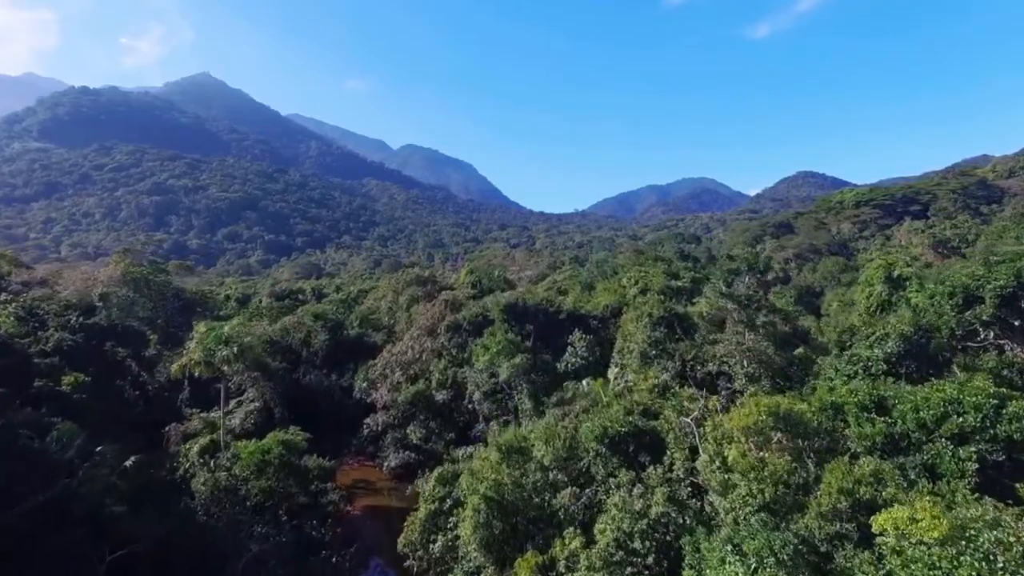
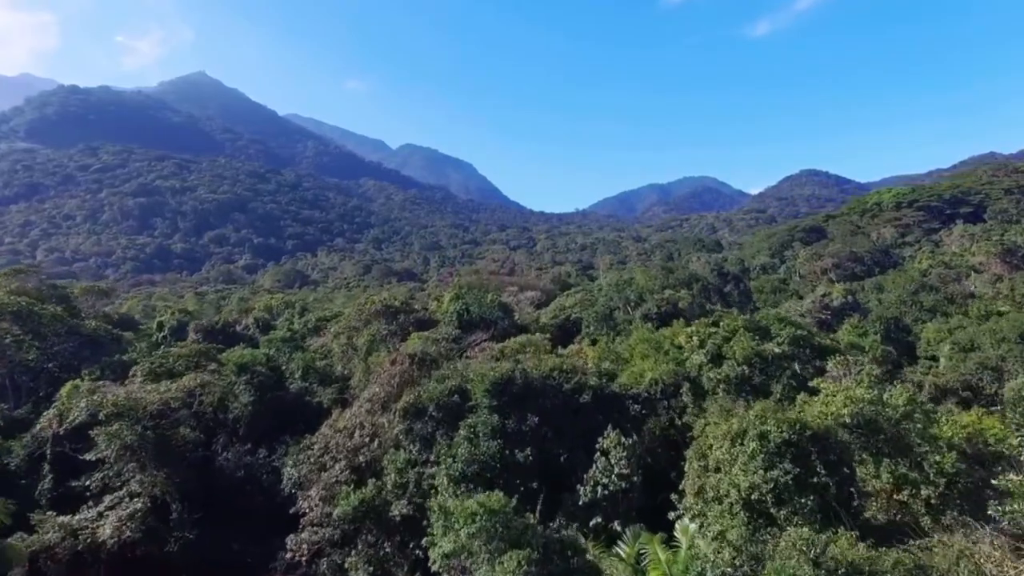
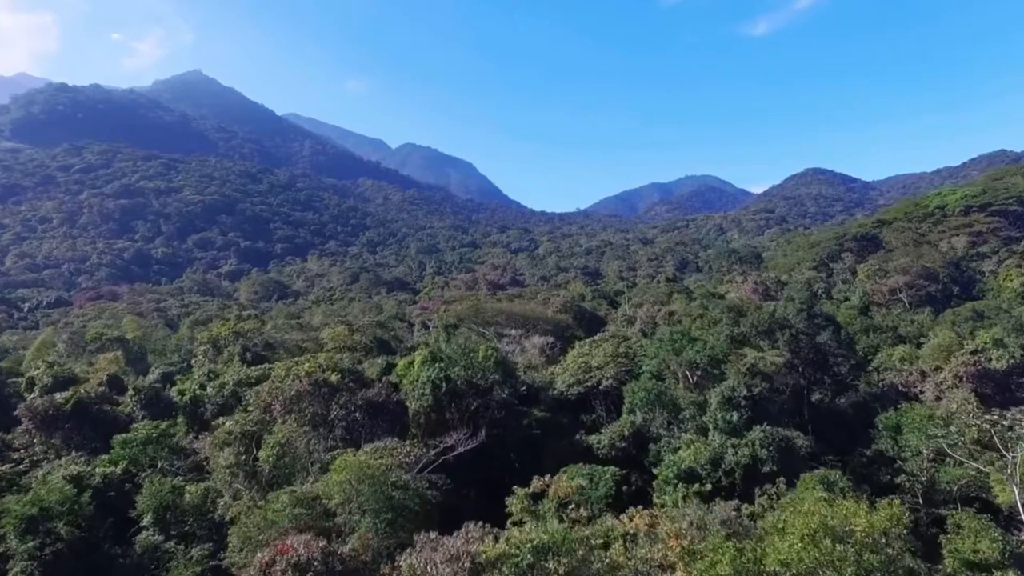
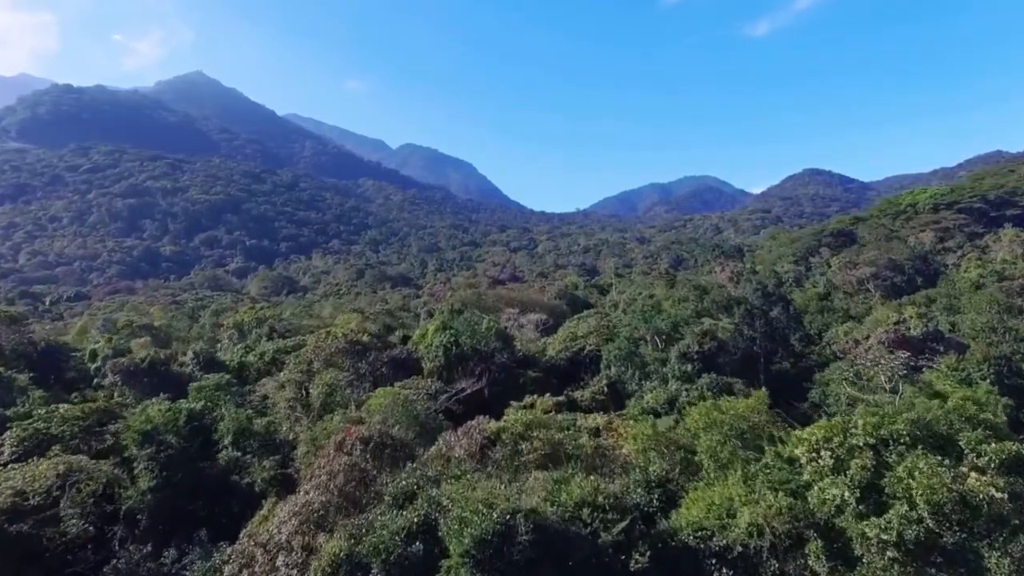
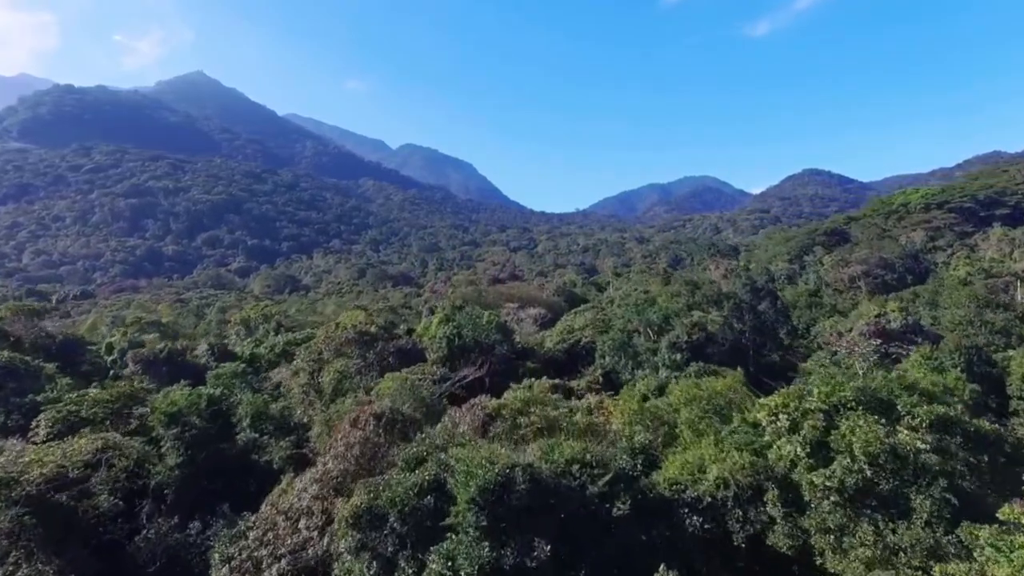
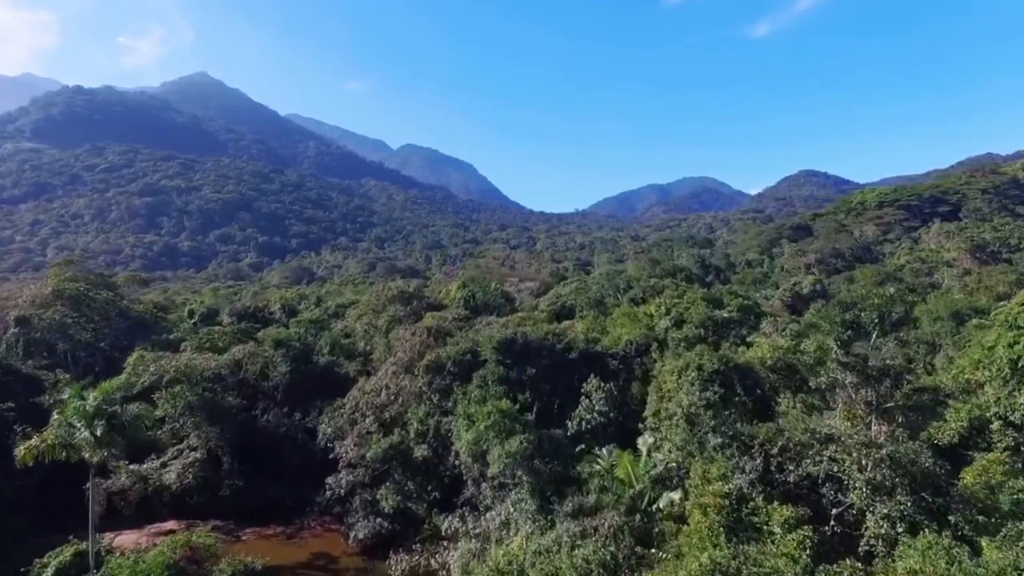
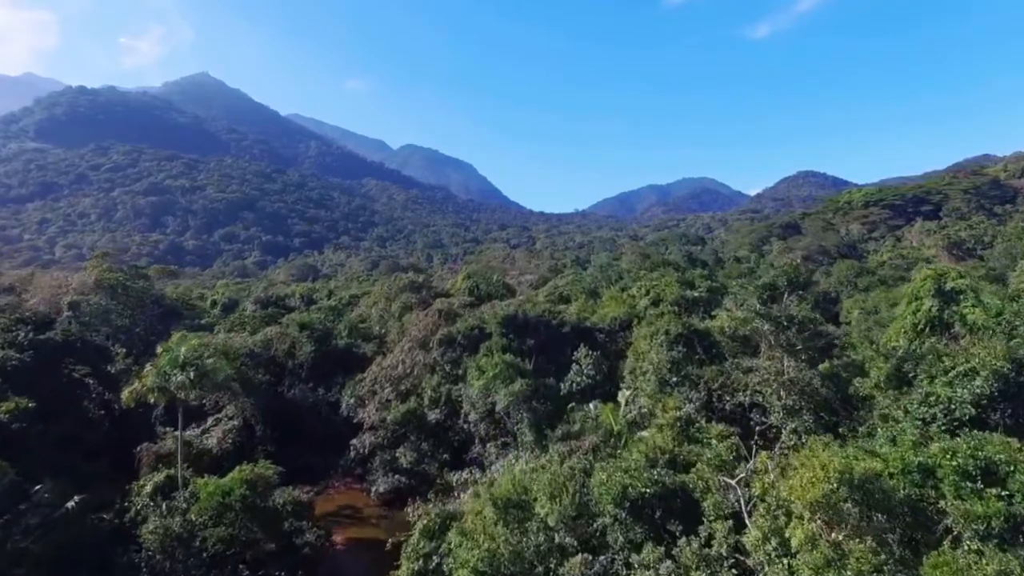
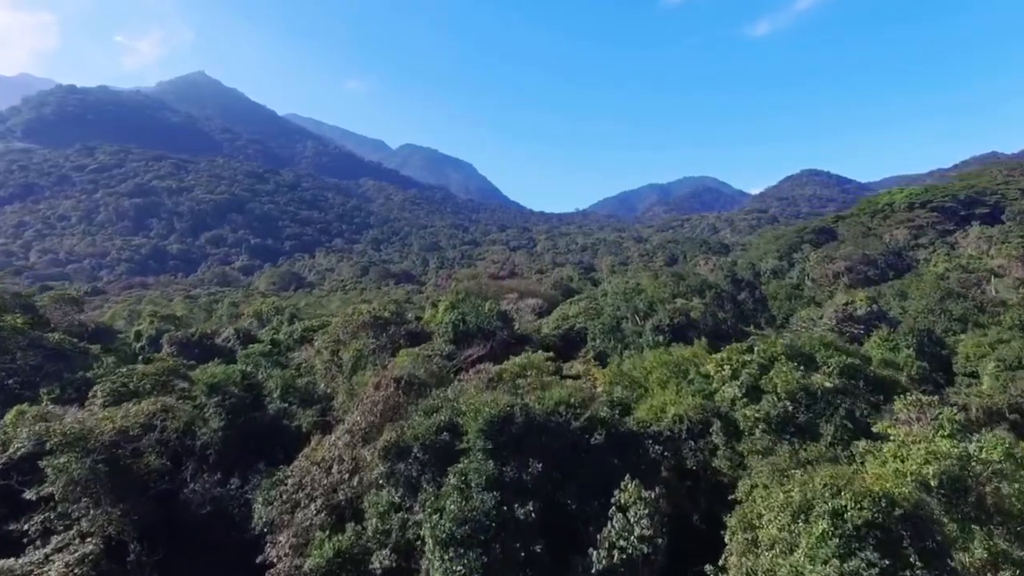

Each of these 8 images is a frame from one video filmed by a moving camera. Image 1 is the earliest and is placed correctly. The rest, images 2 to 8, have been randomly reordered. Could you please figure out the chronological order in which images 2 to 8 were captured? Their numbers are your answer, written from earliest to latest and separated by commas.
7, 6, 2, 8, 5, 4, 3
